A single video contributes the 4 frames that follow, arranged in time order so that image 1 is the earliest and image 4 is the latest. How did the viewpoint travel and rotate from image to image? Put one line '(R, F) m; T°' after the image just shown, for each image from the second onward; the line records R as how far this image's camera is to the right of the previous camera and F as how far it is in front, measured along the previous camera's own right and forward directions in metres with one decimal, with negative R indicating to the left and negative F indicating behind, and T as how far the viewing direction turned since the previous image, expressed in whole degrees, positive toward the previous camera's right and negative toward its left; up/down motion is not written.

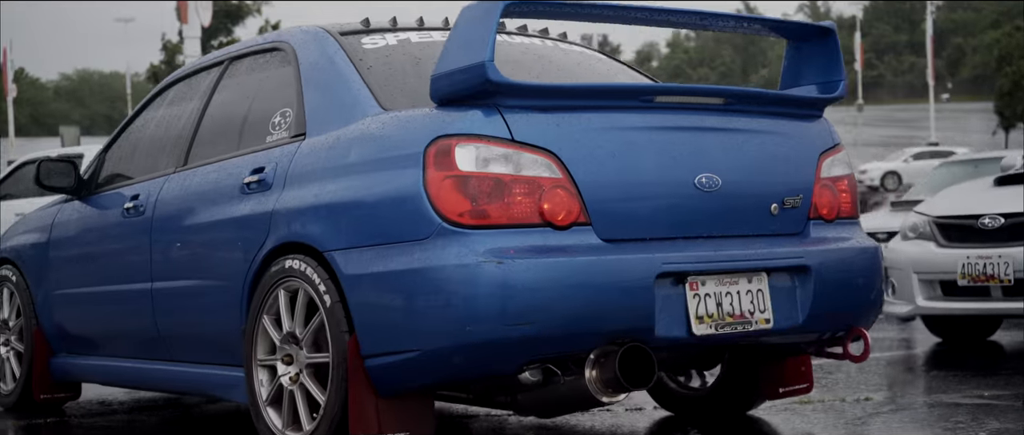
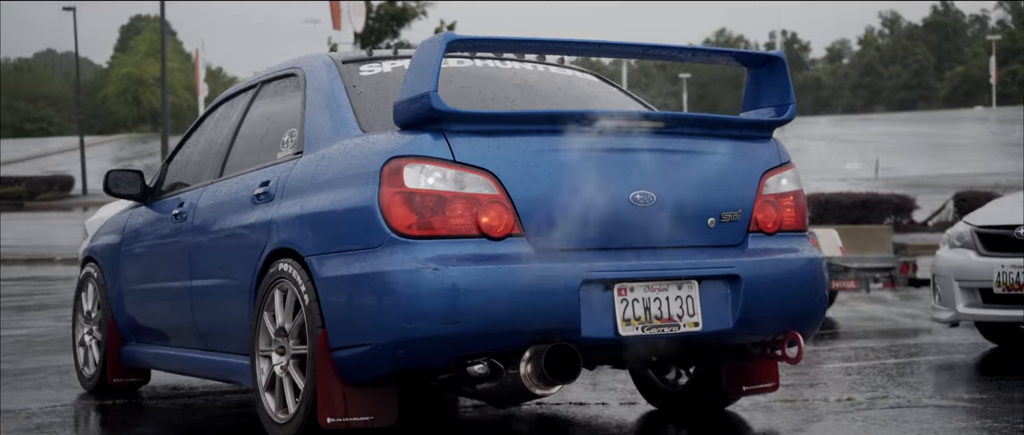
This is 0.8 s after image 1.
(+0.7, -0.5) m; -7°
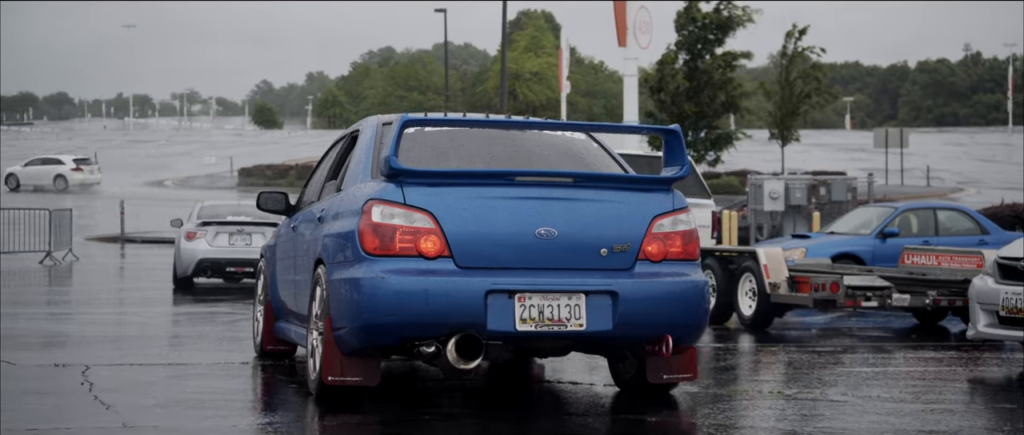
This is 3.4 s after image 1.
(+1.8, -1.7) m; -14°
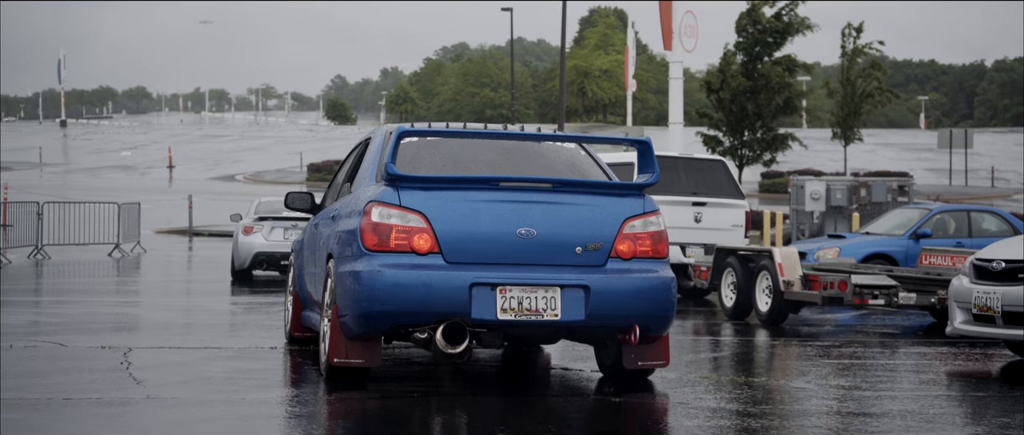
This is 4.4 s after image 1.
(+0.4, -0.8) m; -3°
